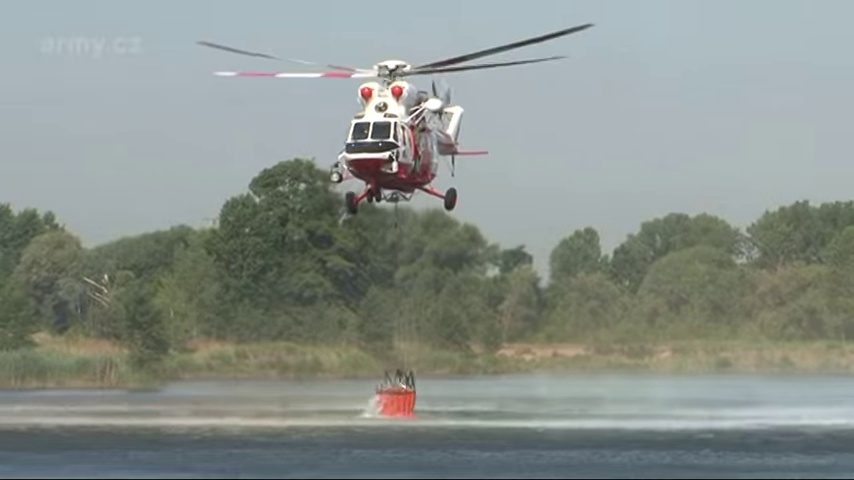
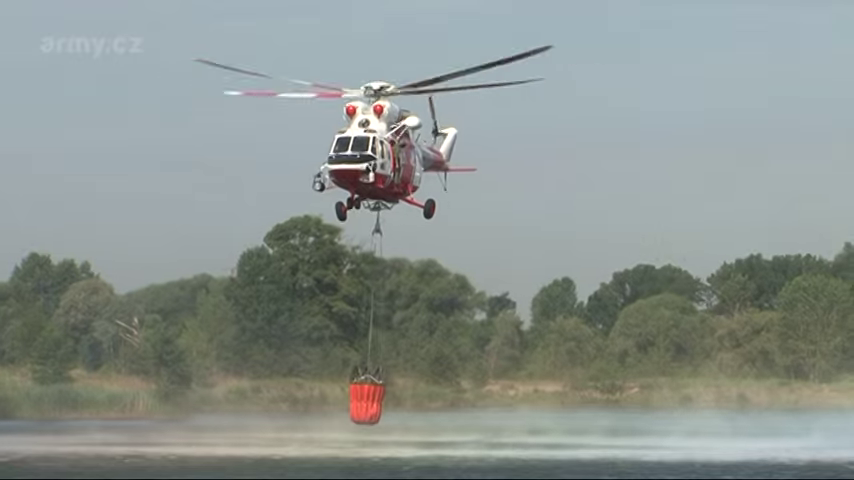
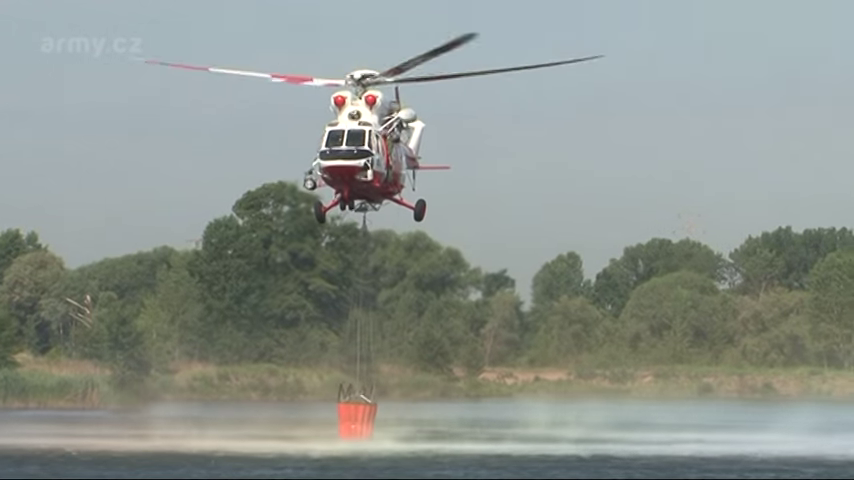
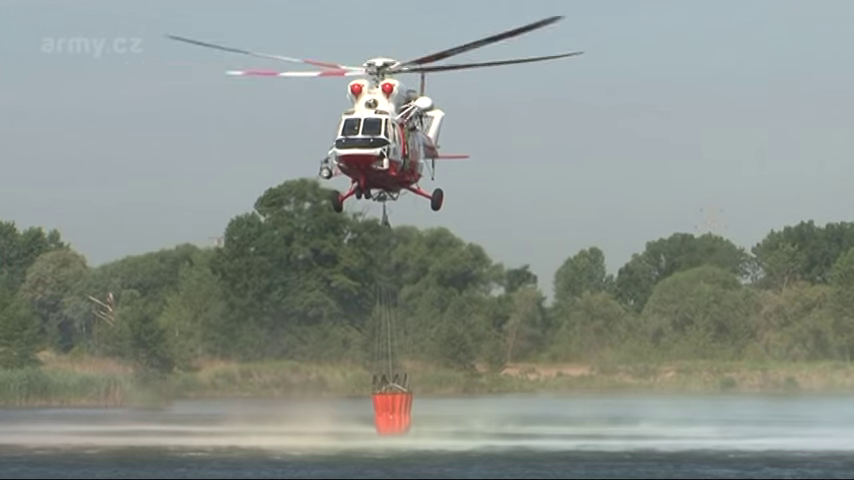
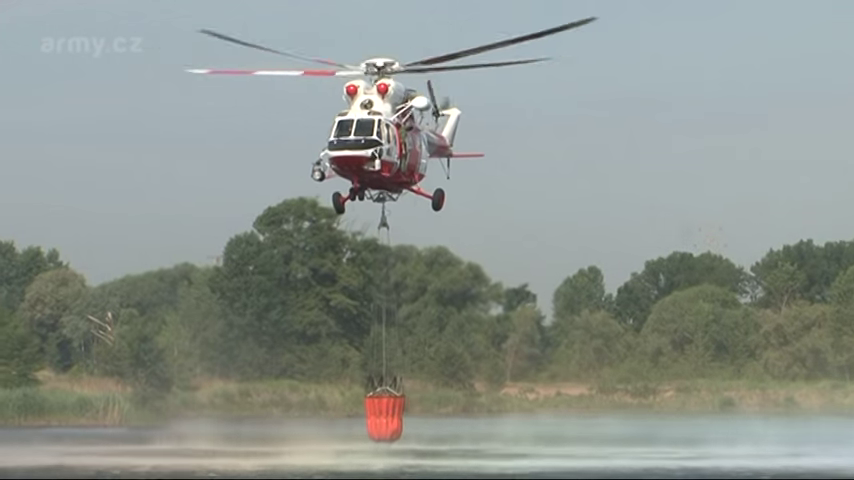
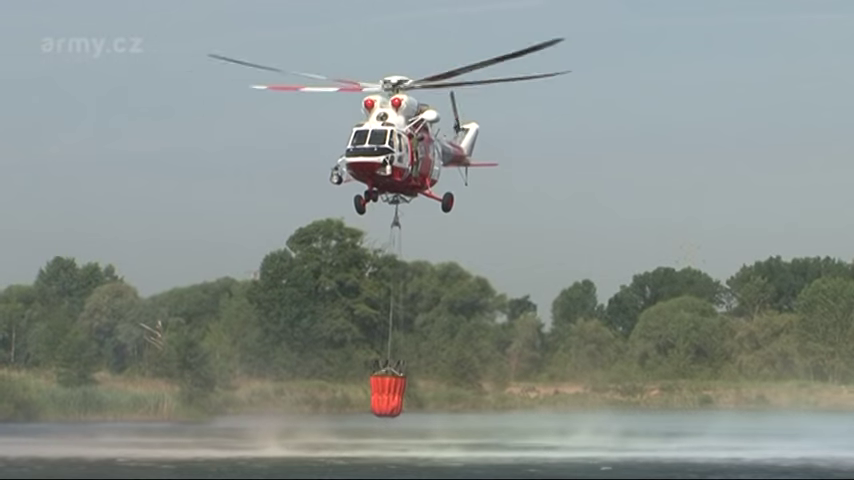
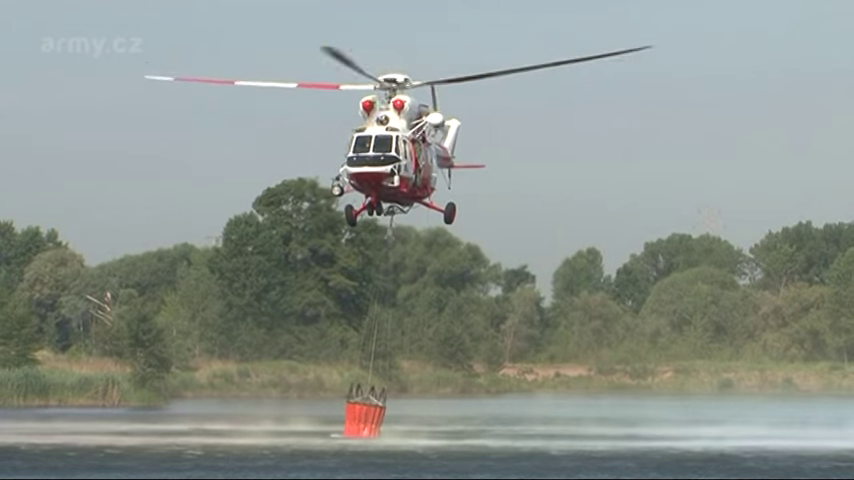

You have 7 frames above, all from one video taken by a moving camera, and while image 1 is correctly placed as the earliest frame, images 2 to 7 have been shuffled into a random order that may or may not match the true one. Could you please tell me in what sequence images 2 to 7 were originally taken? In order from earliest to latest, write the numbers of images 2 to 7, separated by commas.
7, 3, 4, 5, 2, 6
